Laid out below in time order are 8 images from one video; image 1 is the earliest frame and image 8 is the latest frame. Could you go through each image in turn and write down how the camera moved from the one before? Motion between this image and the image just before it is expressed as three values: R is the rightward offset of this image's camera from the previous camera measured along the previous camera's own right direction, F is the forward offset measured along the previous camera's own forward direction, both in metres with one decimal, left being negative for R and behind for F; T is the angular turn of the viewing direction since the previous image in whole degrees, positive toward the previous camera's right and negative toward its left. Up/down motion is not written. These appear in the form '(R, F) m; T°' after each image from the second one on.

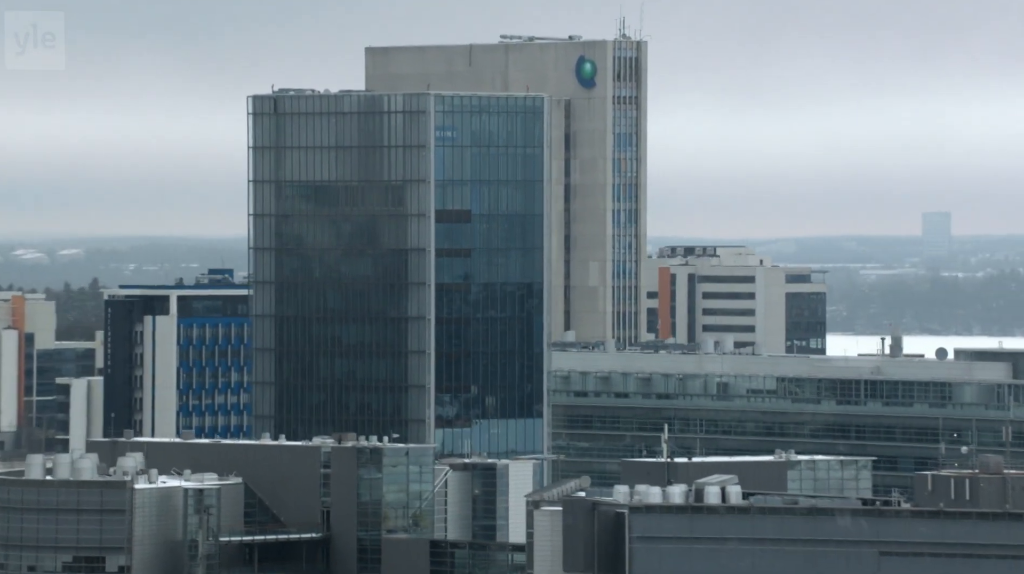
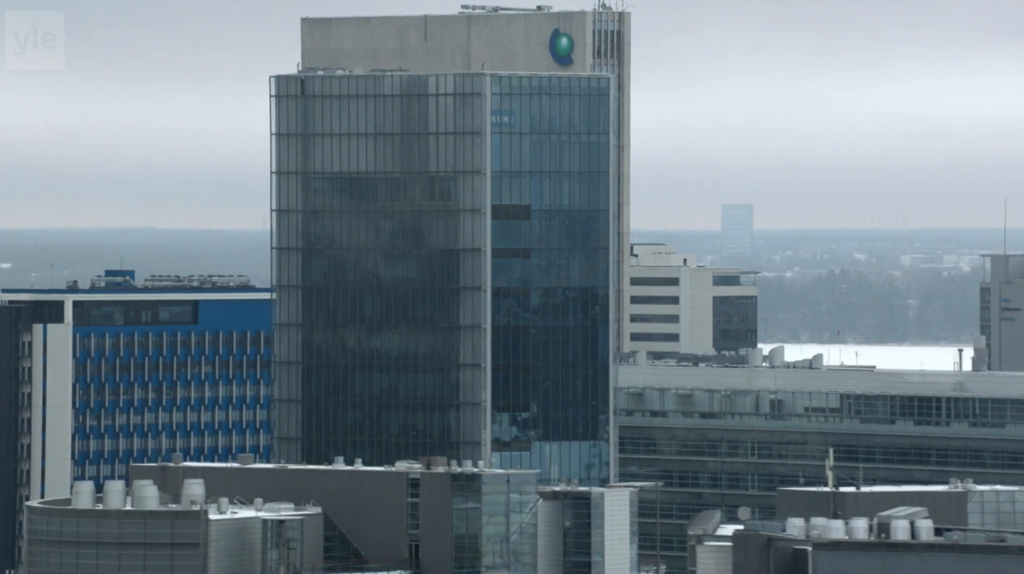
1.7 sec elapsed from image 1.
(-12.7, +12.9) m; +5°
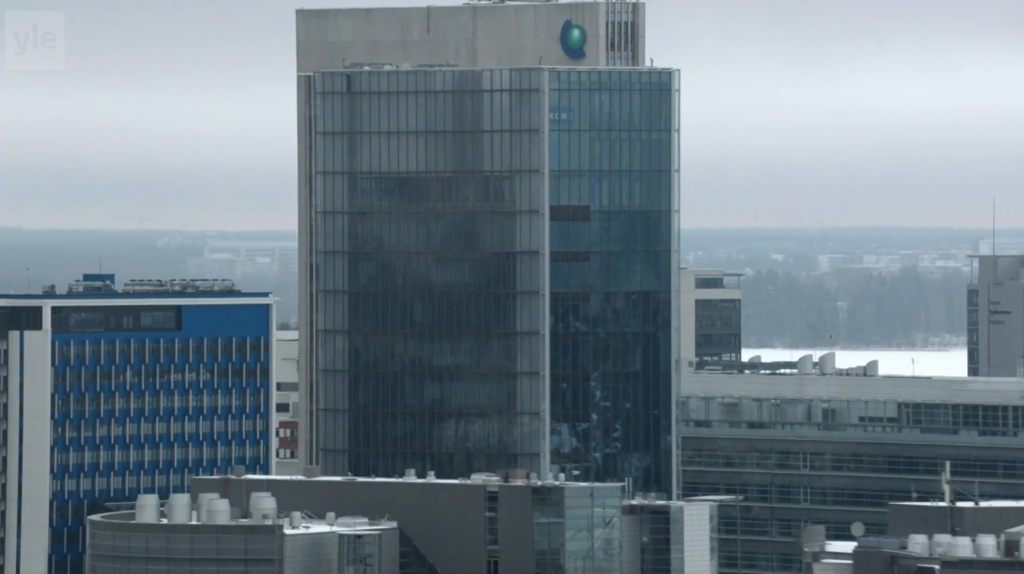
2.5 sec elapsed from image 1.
(-5.7, +4.7) m; +2°
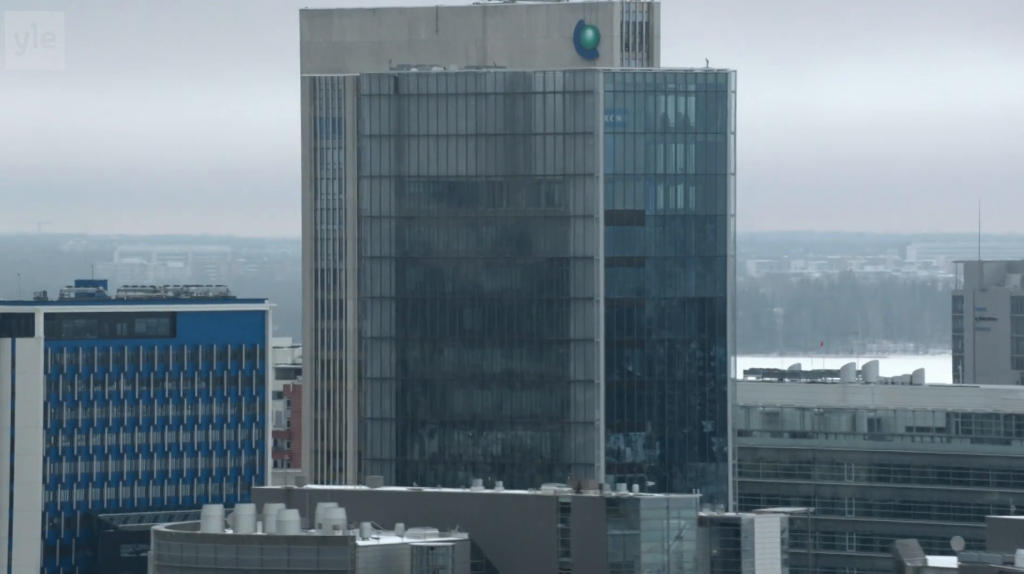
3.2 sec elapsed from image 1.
(-4.4, +2.4) m; +1°
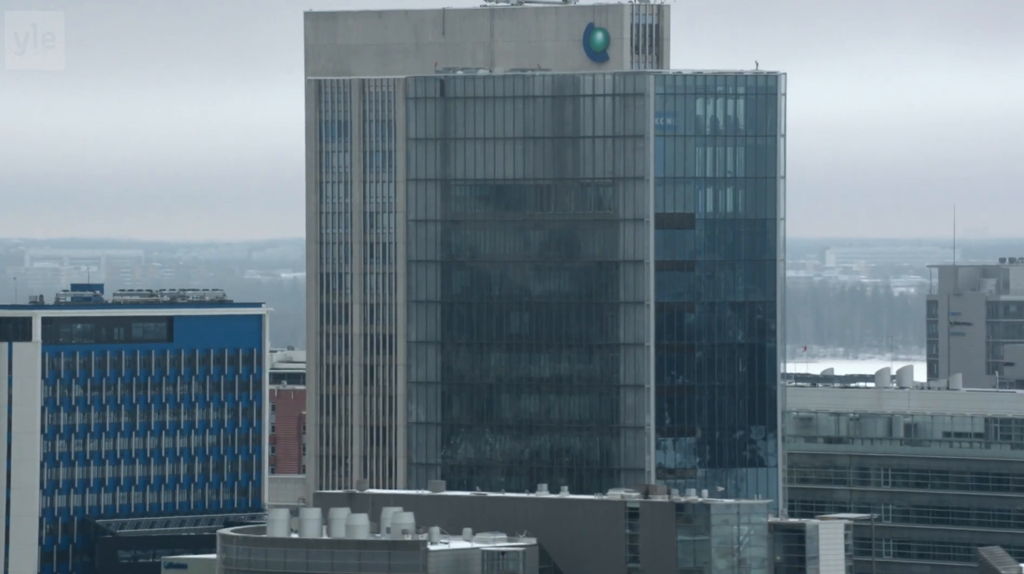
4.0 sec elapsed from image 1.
(-4.1, +0.8) m; +1°
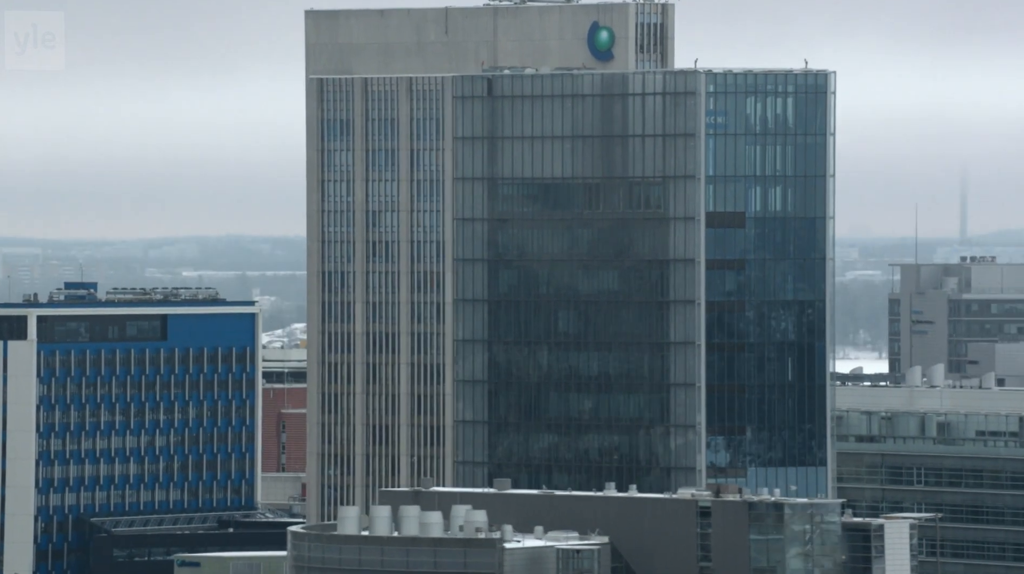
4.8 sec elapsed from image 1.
(-4.5, +0.1) m; +1°
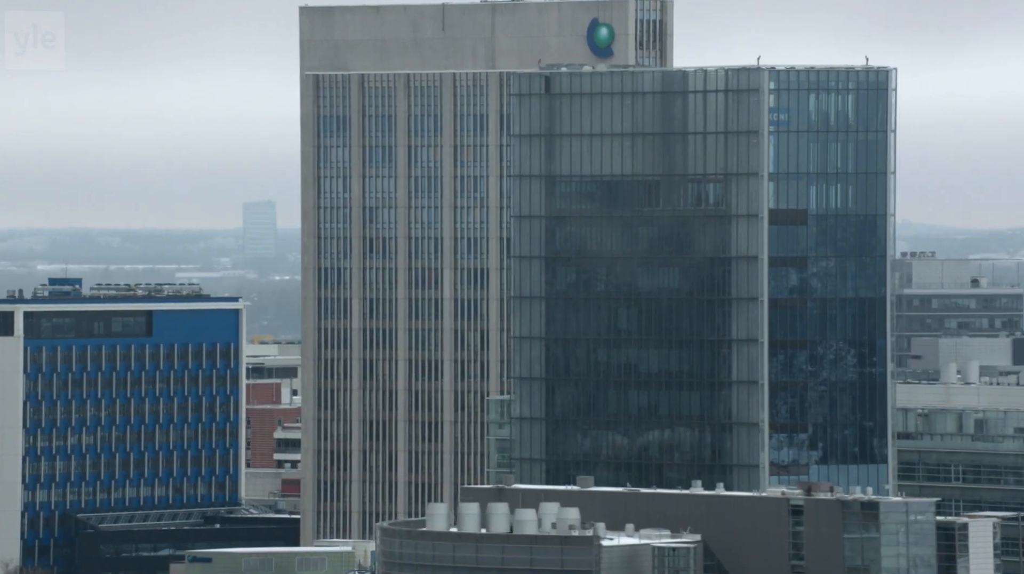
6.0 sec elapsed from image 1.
(-6.2, +0.3) m; +2°
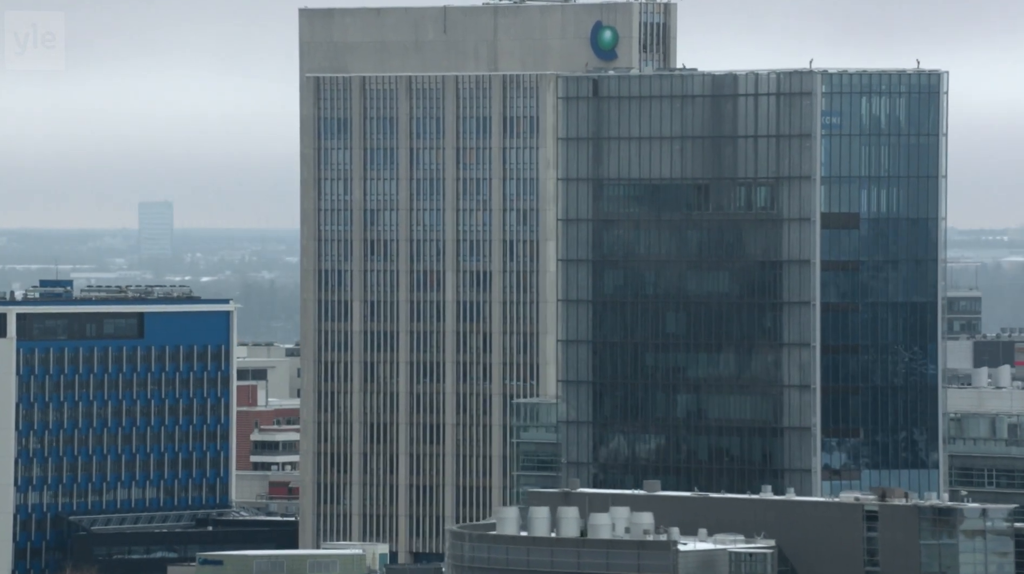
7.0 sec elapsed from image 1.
(-4.7, +0.6) m; +2°
